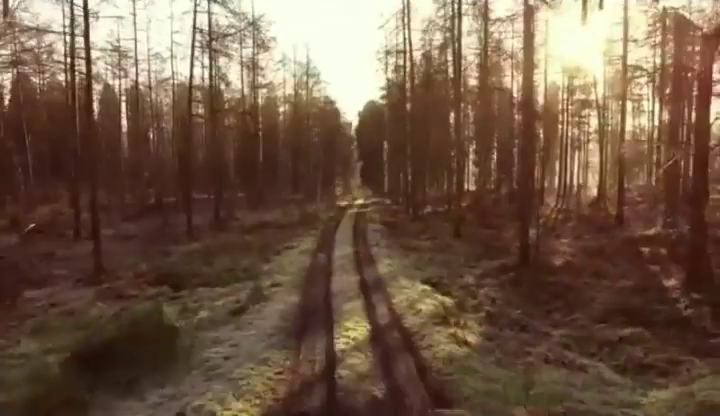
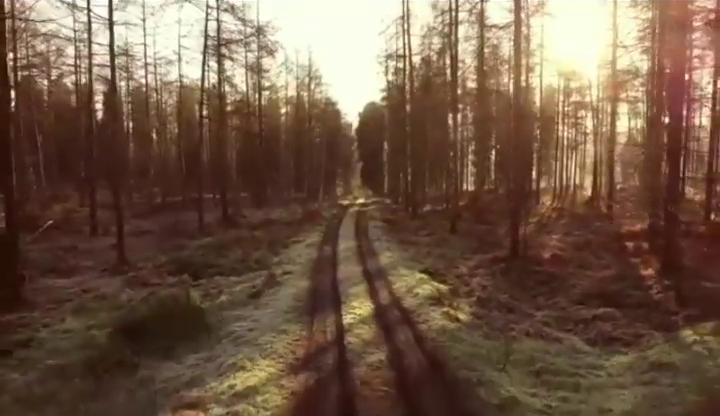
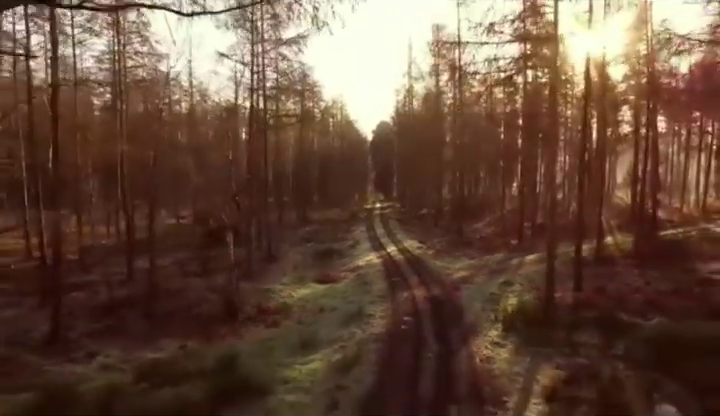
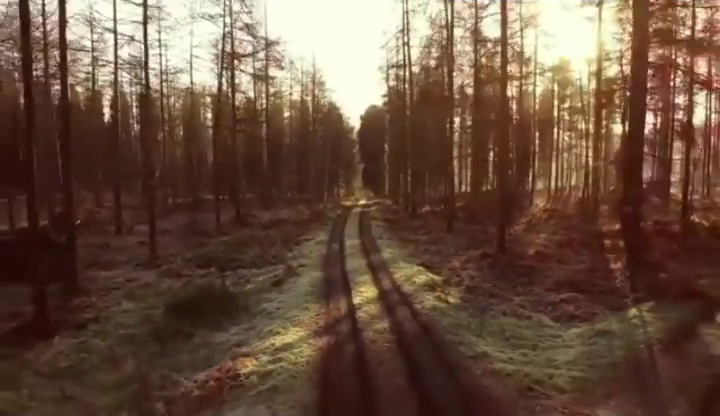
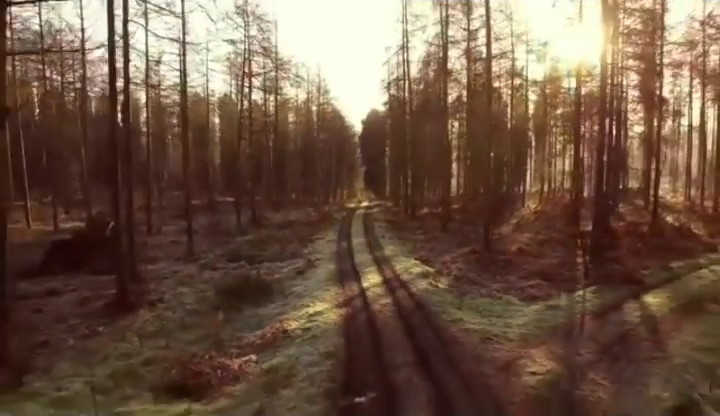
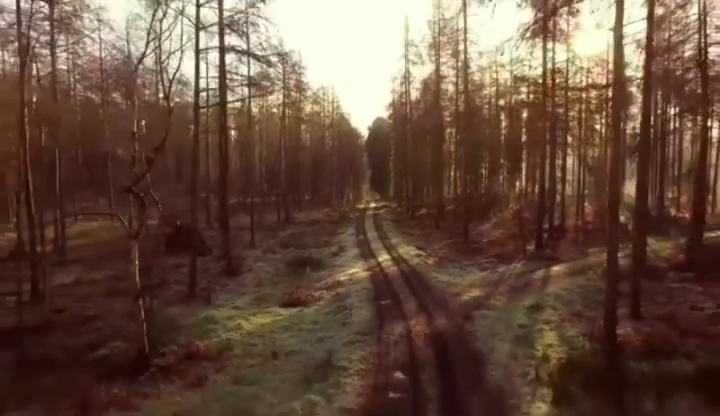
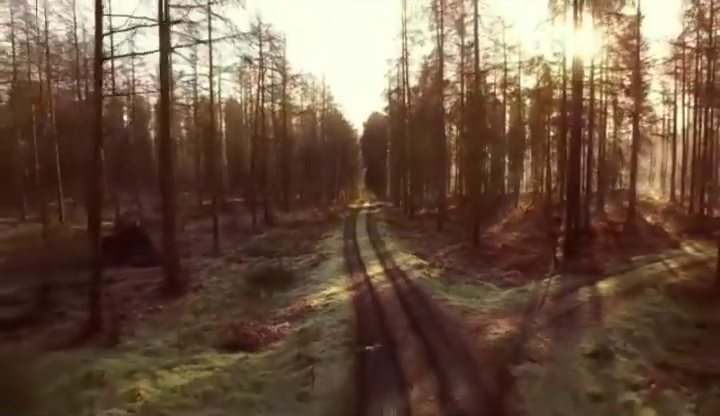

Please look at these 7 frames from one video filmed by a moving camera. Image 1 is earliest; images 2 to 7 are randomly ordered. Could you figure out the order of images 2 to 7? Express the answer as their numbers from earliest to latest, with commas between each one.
2, 4, 5, 7, 6, 3
